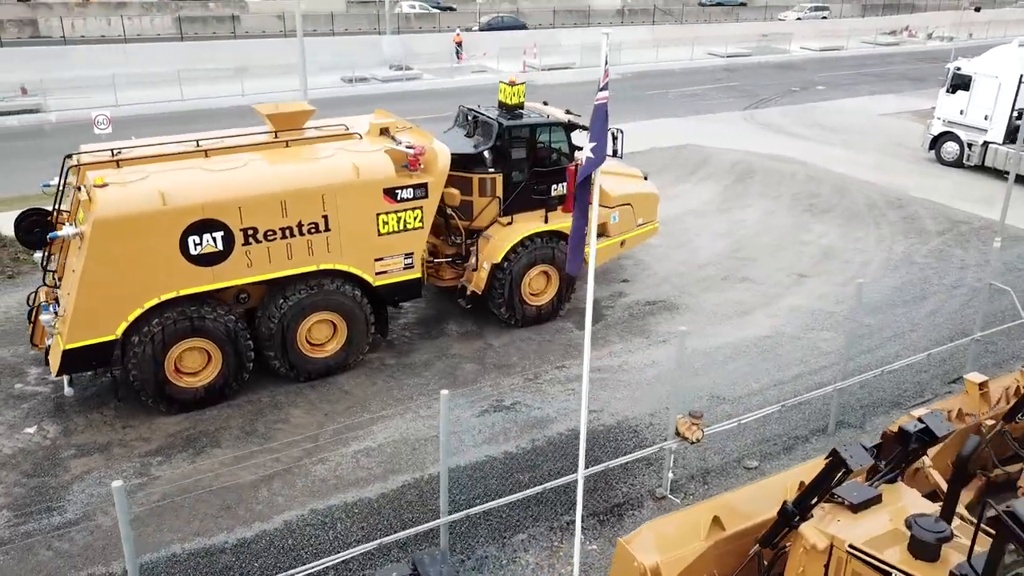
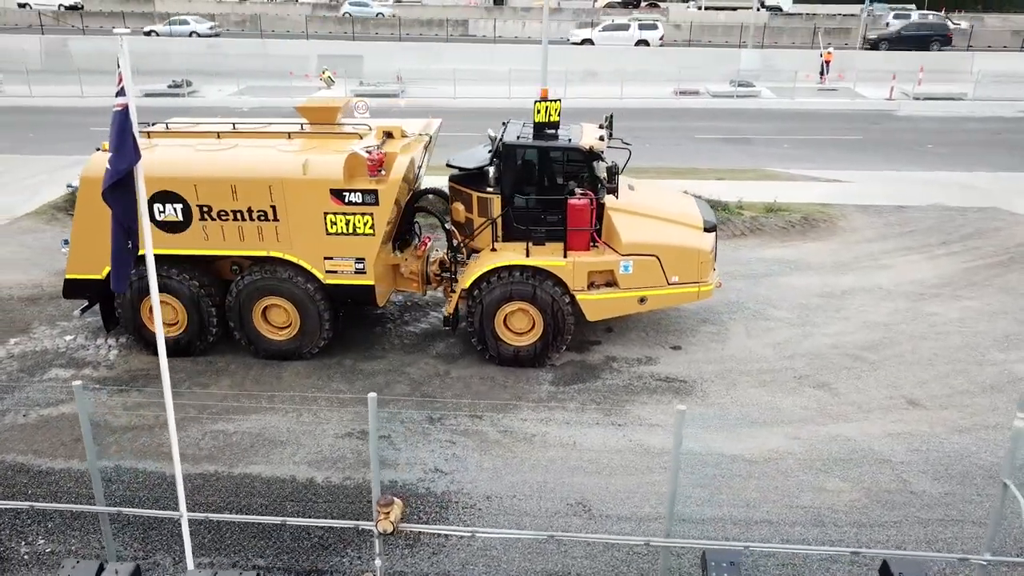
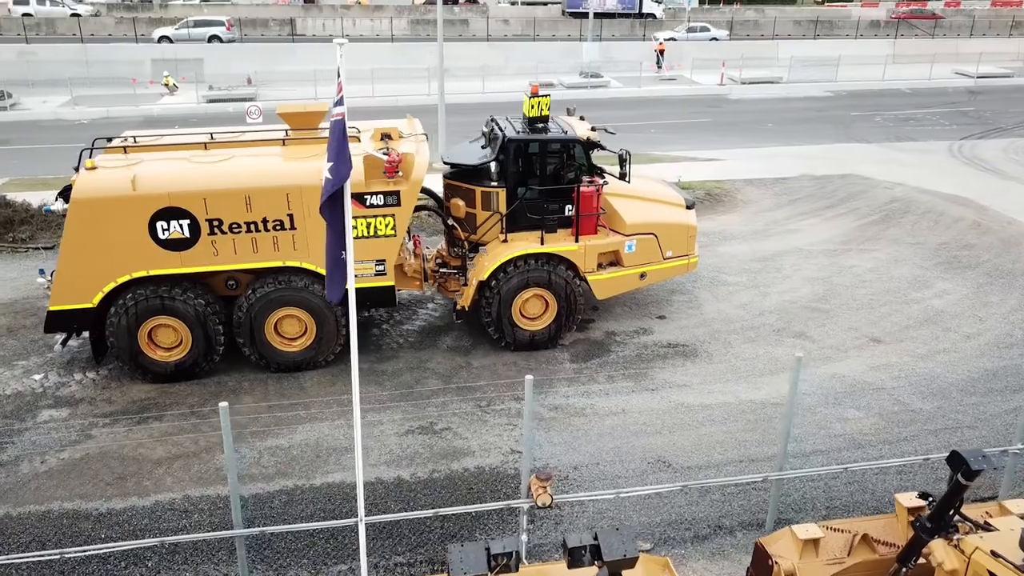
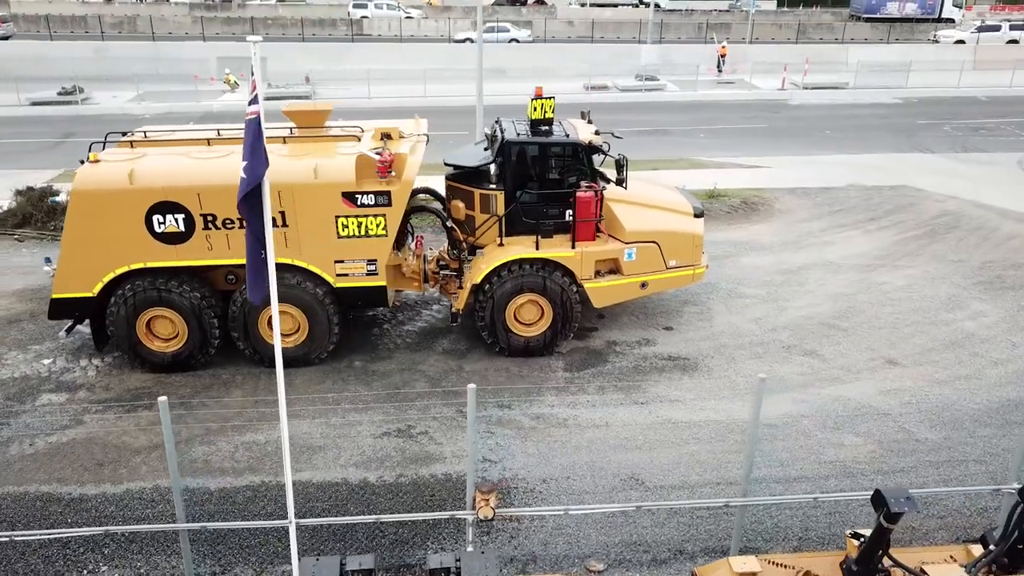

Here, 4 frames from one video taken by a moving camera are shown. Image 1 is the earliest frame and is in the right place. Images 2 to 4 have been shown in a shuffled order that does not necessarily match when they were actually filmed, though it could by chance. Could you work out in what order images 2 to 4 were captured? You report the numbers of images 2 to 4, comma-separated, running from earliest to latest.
3, 4, 2
